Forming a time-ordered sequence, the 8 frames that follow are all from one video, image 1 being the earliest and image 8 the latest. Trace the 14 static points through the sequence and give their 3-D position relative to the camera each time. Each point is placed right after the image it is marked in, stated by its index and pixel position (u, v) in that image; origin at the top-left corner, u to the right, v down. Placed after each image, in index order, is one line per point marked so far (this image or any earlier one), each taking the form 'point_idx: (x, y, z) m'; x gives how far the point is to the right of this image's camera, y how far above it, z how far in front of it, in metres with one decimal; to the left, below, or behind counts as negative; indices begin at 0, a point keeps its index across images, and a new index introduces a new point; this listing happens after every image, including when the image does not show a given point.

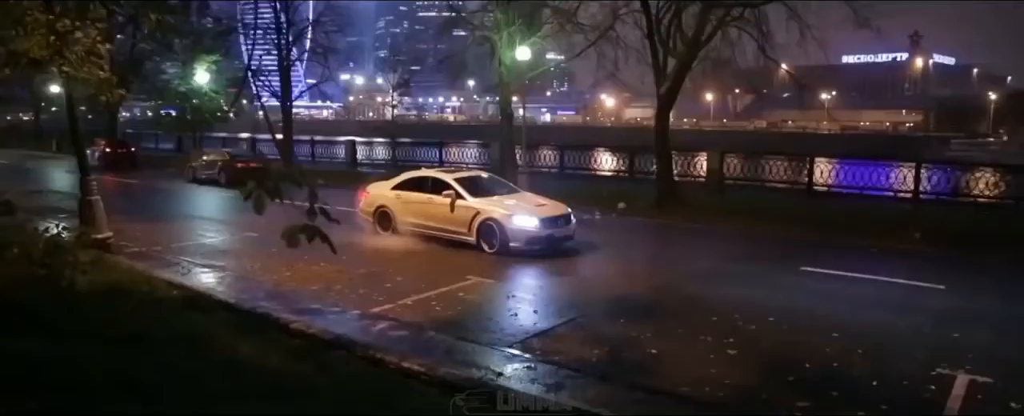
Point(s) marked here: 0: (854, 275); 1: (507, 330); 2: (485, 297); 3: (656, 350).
0: (+6.1, -1.2, +14.1) m
1: (-0.1, -1.7, +10.7) m
2: (-0.5, -1.4, +12.6) m
3: (+1.8, -1.8, +9.6) m
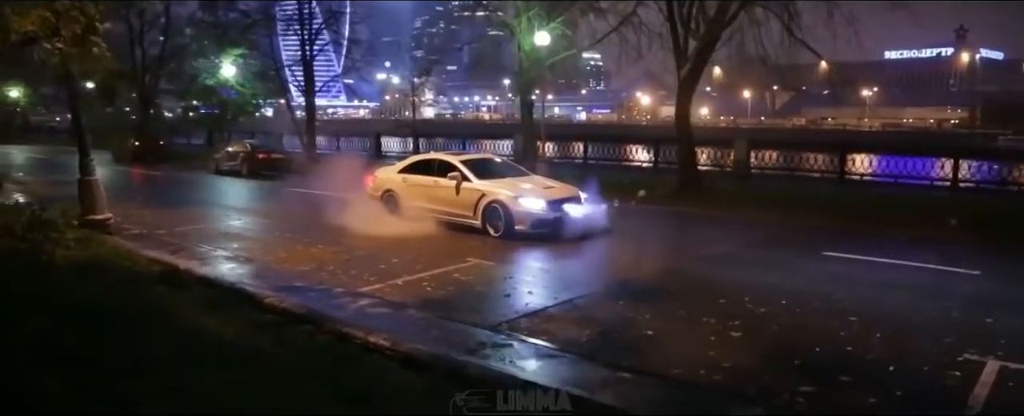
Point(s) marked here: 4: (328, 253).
0: (+6.1, -0.9, +13.2) m
1: (-0.2, -1.3, +10.0) m
2: (-0.5, -1.1, +12.0) m
3: (+1.6, -1.4, +8.9) m
4: (-3.3, -0.8, +14.2) m
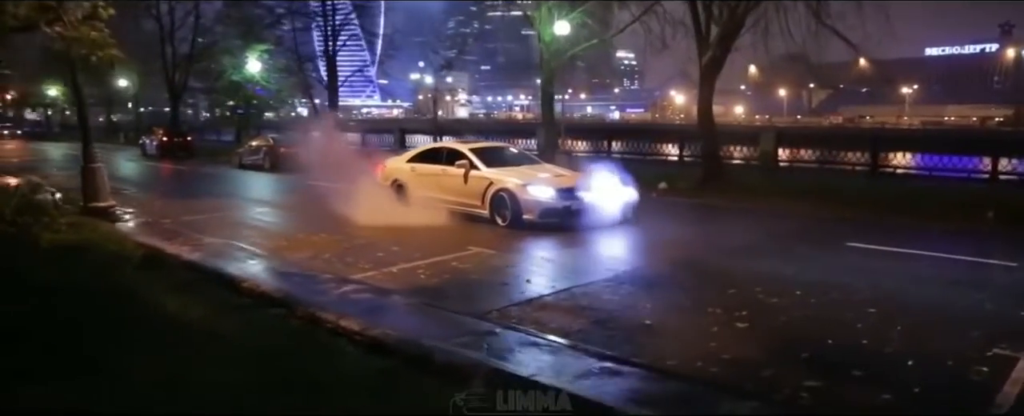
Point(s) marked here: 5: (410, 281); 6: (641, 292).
0: (+6.2, -0.7, +12.3) m
1: (-0.3, -1.1, +9.5) m
2: (-0.5, -0.8, +11.4) m
3: (+1.5, -1.2, +8.3) m
4: (-3.2, -0.6, +13.8) m
5: (-1.3, -1.0, +10.3) m
6: (+1.6, -1.0, +9.7) m
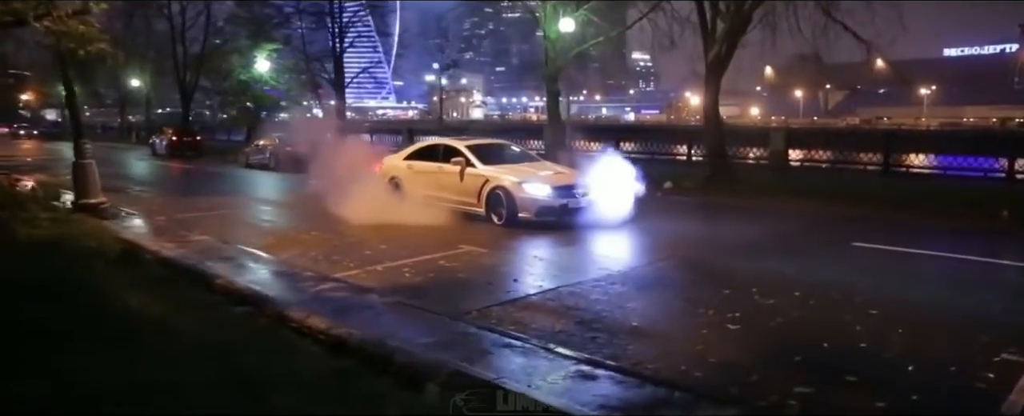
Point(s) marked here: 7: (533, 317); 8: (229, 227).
0: (+6.1, -0.7, +11.8) m
1: (-0.4, -1.0, +9.1) m
2: (-0.6, -0.8, +11.0) m
3: (+1.3, -1.2, +7.9) m
4: (-3.3, -0.5, +13.4) m
5: (-1.5, -0.9, +9.9) m
6: (+1.4, -1.0, +9.3) m
7: (+0.2, -1.1, +8.1) m
8: (-5.6, -0.4, +15.6) m
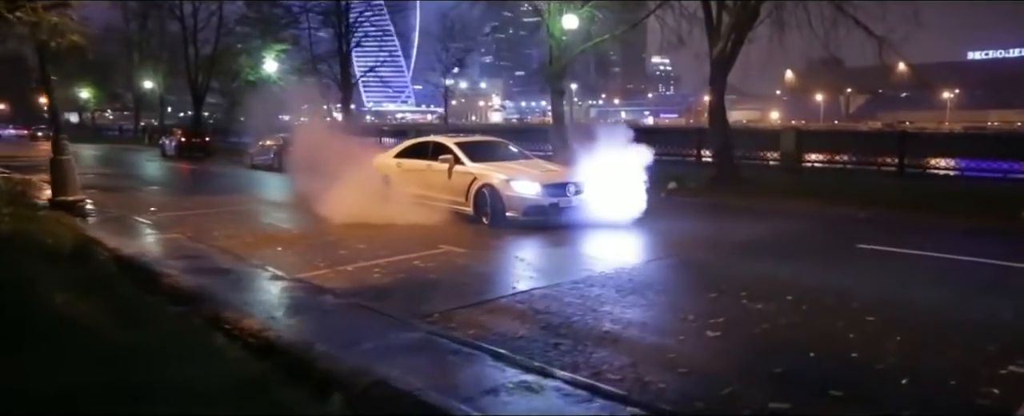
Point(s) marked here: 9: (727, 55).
0: (+5.8, -0.7, +11.0) m
1: (-0.8, -1.0, +8.5) m
2: (-0.9, -0.8, +10.4) m
3: (+0.9, -1.1, +7.2) m
4: (-3.5, -0.5, +12.9) m
5: (-1.8, -0.9, +9.4) m
6: (+1.1, -1.0, +8.7) m
7: (-0.1, -1.1, +7.5) m
8: (-5.8, -0.3, +15.1) m
9: (+5.3, +3.8, +19.5) m
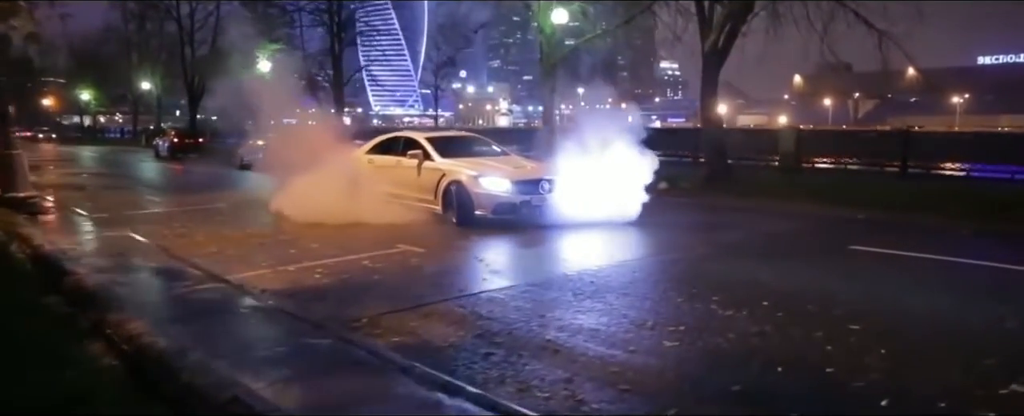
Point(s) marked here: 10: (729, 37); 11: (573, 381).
0: (+5.3, -0.6, +10.1) m
1: (-1.3, -0.9, +7.6) m
2: (-1.4, -0.7, +9.6) m
3: (+0.3, -1.0, +6.3) m
4: (-4.0, -0.5, +12.1) m
5: (-2.4, -0.8, +8.5) m
6: (+0.5, -0.9, +7.8) m
7: (-0.7, -1.0, +6.6) m
8: (-6.3, -0.3, +14.4) m
9: (+4.9, +3.7, +18.6) m
10: (+5.1, +4.0, +18.4) m
11: (+0.4, -1.2, +5.2) m
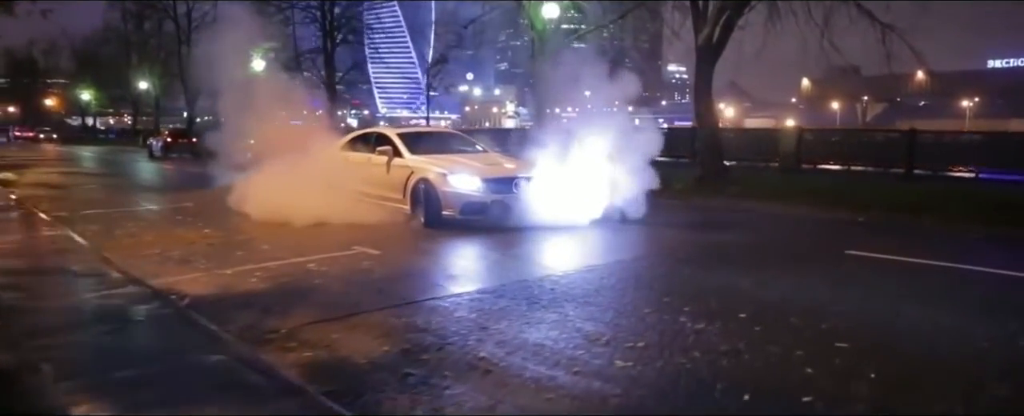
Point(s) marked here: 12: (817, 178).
0: (+4.9, -0.6, +9.2) m
1: (-1.8, -0.9, +6.8) m
2: (-1.9, -0.7, +8.7) m
3: (-0.1, -1.0, +5.5) m
4: (-4.5, -0.4, +11.3) m
5: (-2.8, -0.8, +7.7) m
6: (+0.1, -0.9, +6.9) m
7: (-1.2, -1.0, +5.8) m
8: (-6.7, -0.3, +13.6) m
9: (+4.6, +3.7, +17.7) m
10: (+4.7, +4.0, +17.5) m
11: (-0.1, -1.1, +4.4) m
12: (+7.6, +0.7, +19.6) m
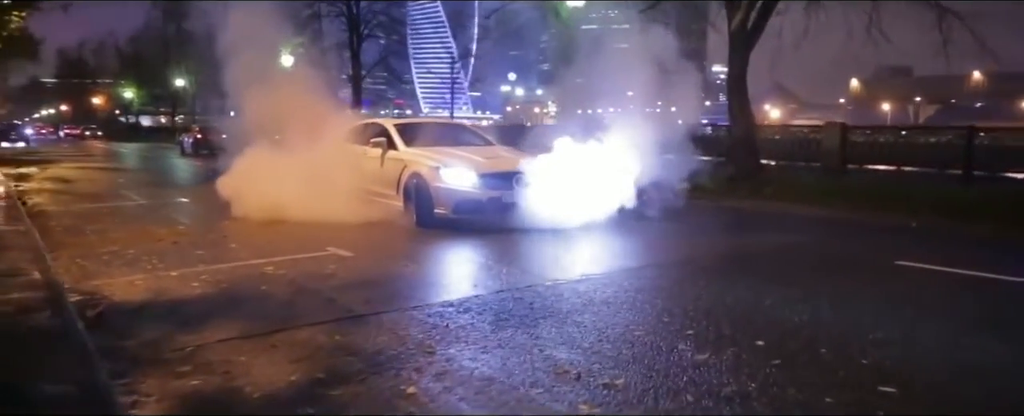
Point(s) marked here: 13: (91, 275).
0: (+4.7, -0.7, +7.8) m
1: (-2.0, -0.8, +5.7) m
2: (-2.0, -0.6, +7.6) m
3: (-0.5, -1.0, +4.3) m
4: (-4.5, -0.4, +10.3) m
5: (-3.0, -0.7, +6.6) m
6: (-0.2, -0.9, +5.7) m
7: (-1.5, -0.9, +4.6) m
8: (-6.6, -0.2, +12.7) m
9: (+5.0, +3.7, +16.3) m
10: (+5.1, +3.9, +16.0) m
11: (-0.5, -1.1, +3.2) m
12: (+8.0, +0.6, +18.0) m
13: (-4.0, -0.6, +7.6) m
